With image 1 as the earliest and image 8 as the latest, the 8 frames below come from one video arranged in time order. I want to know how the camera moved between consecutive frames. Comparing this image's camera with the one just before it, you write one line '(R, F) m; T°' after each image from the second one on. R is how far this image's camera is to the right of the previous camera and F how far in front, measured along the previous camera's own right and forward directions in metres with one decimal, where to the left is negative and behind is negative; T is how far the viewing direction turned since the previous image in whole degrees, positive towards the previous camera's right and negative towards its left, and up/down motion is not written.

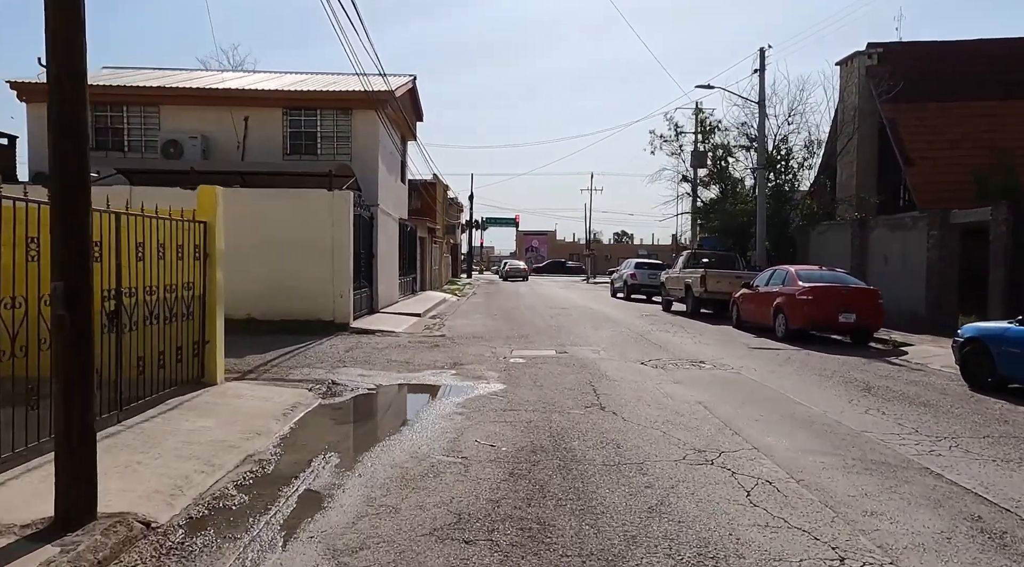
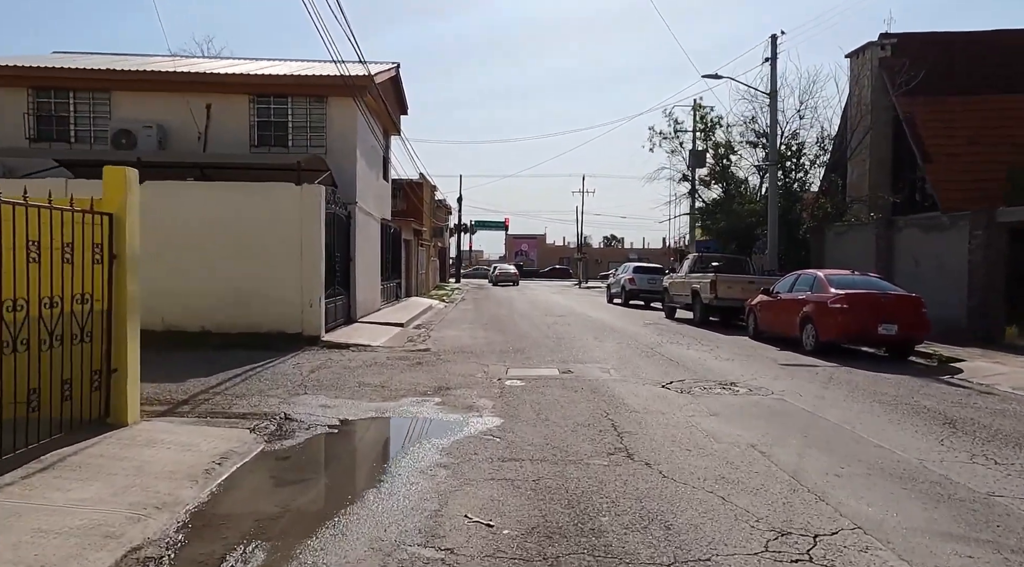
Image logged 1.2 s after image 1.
(-0.1, +1.9) m; +1°
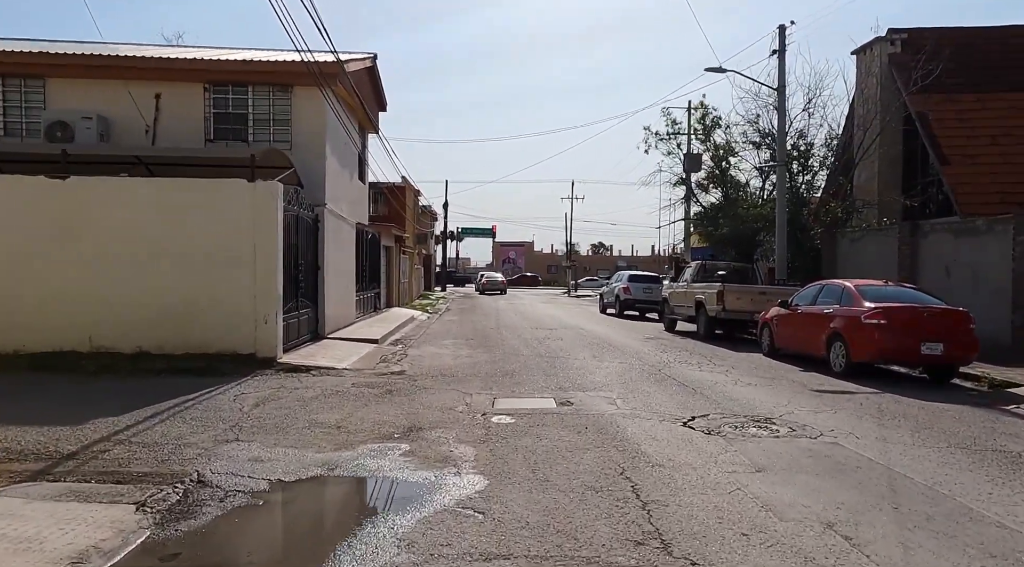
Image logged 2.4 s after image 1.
(0.0, +1.8) m; +1°
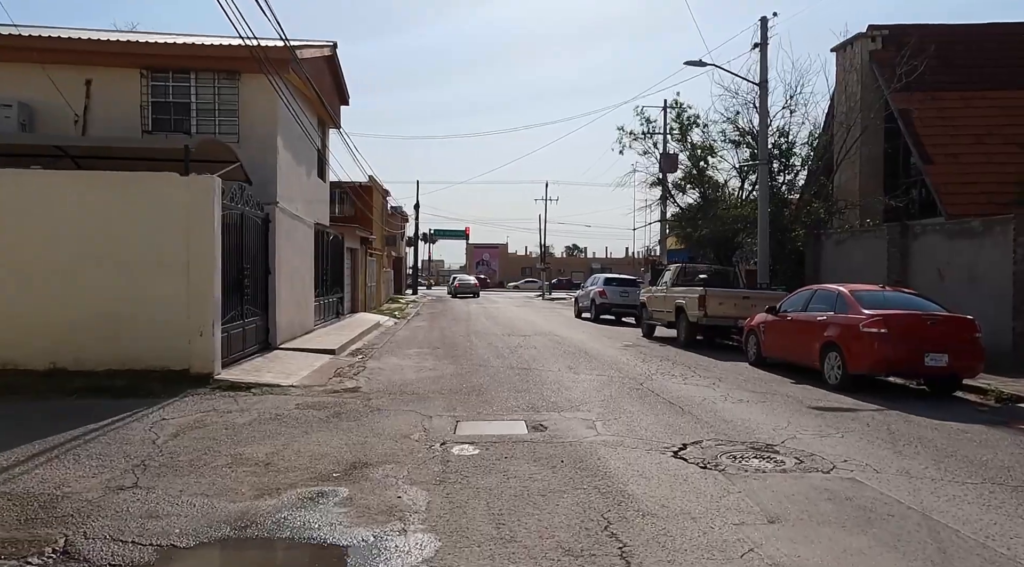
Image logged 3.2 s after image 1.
(+0.1, +1.2) m; +2°
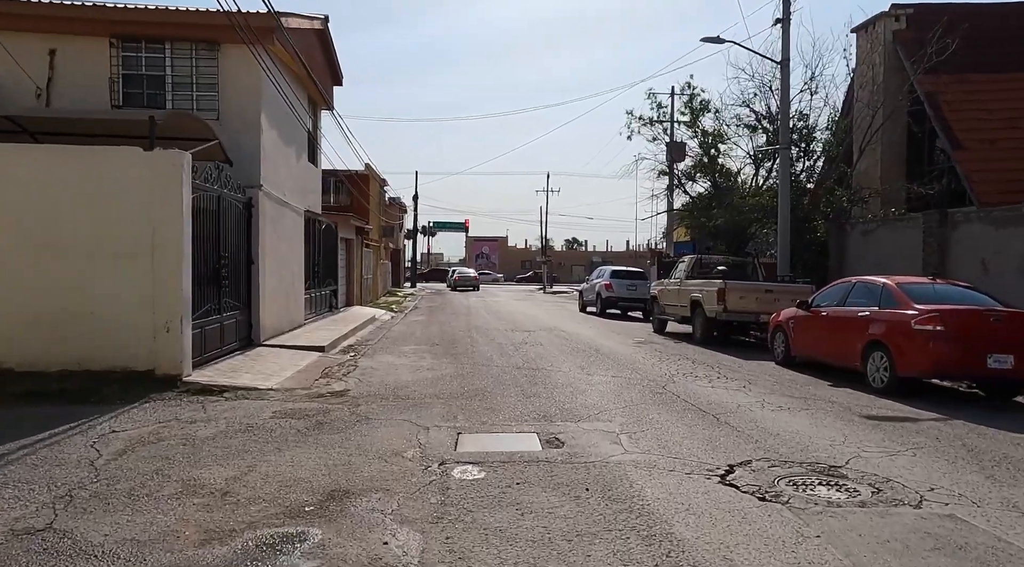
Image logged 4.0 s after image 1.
(-0.1, +1.2) m; 0°
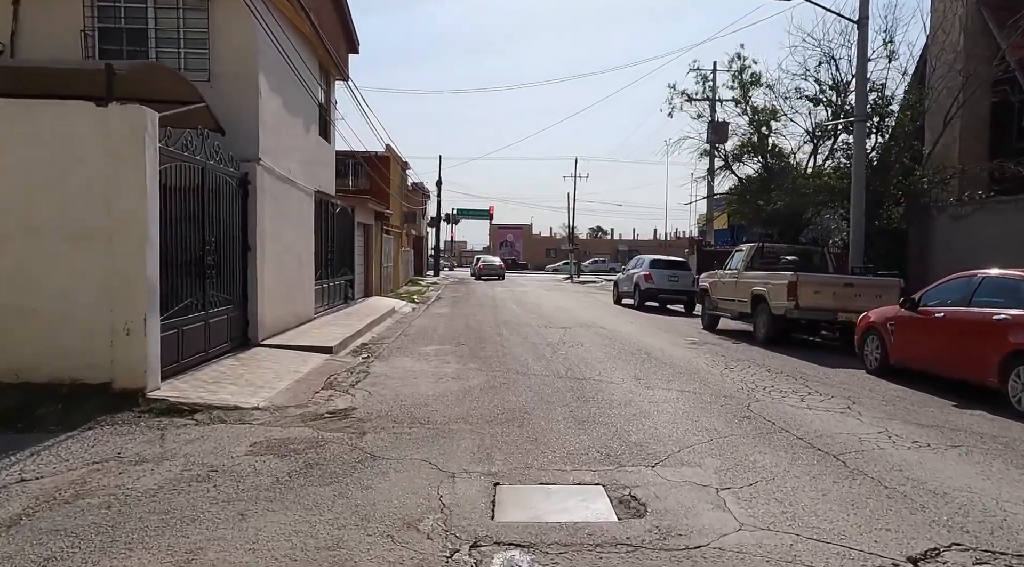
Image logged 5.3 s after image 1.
(-0.3, +2.0) m; -2°
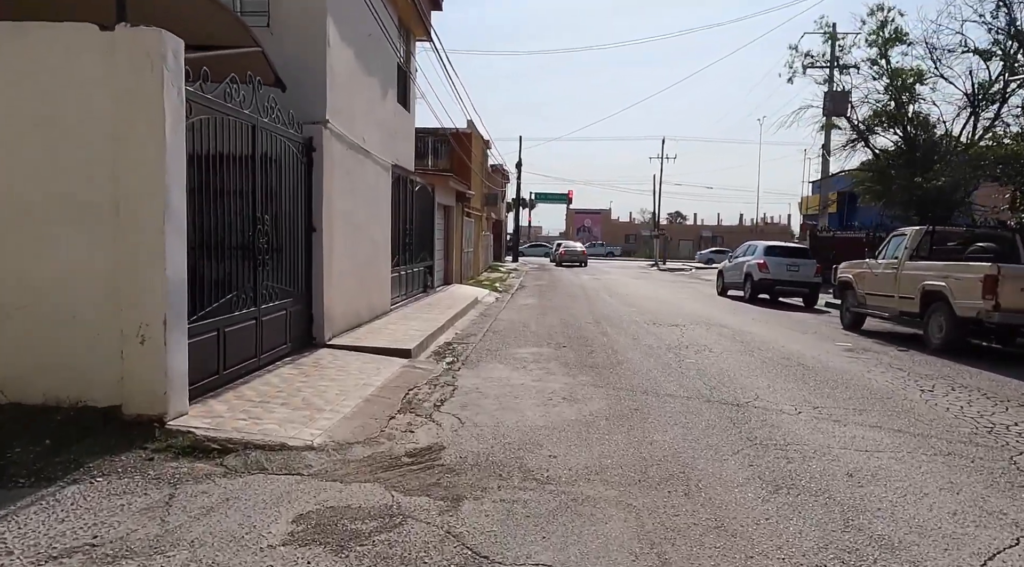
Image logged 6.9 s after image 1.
(-0.6, +2.3) m; -6°
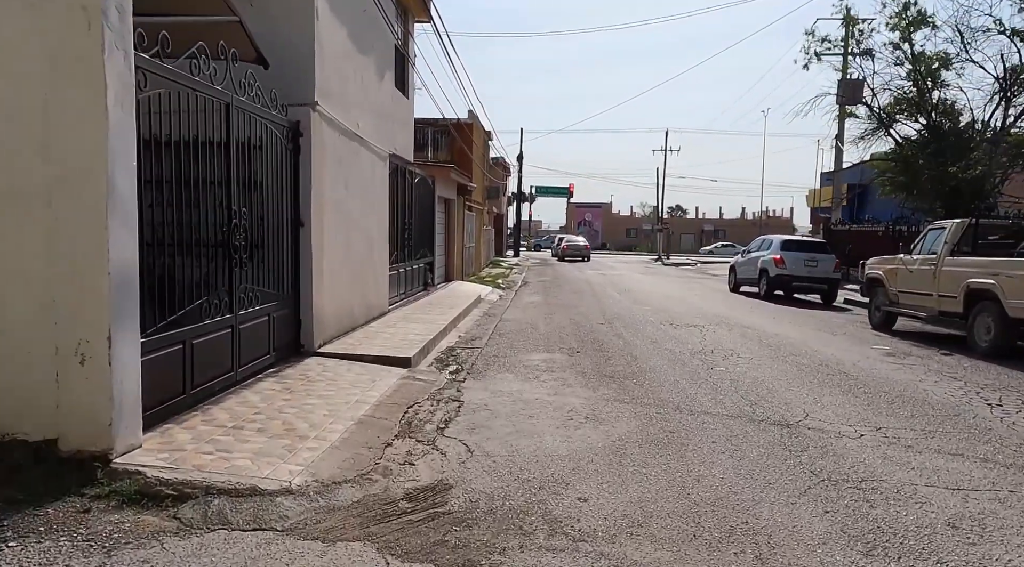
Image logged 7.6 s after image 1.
(-0.1, +1.0) m; 0°
